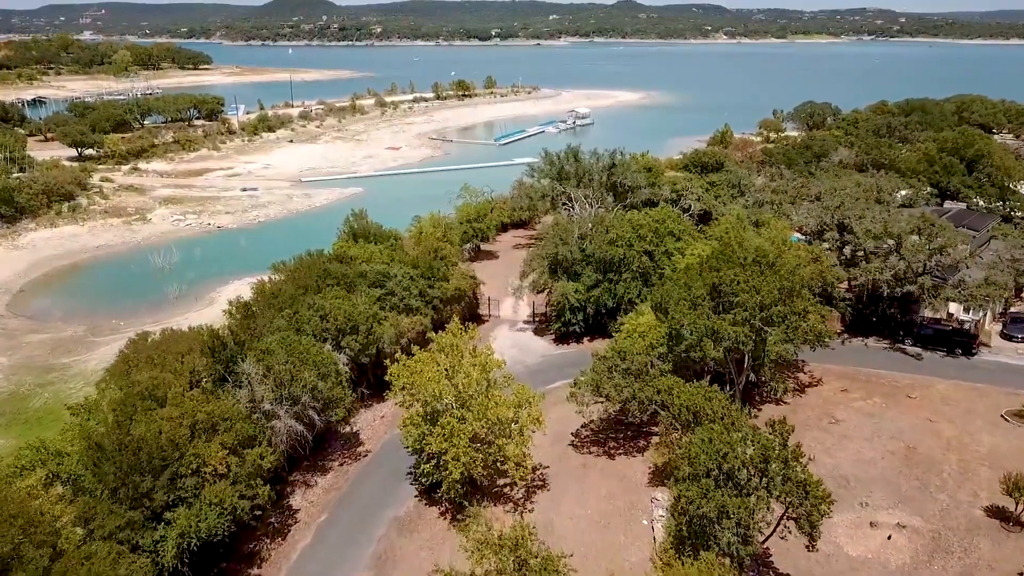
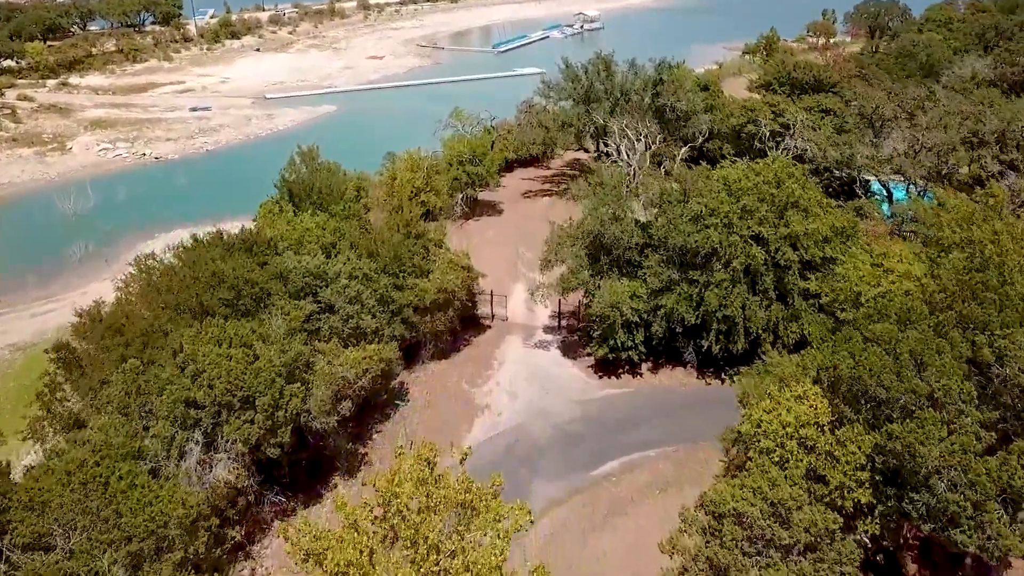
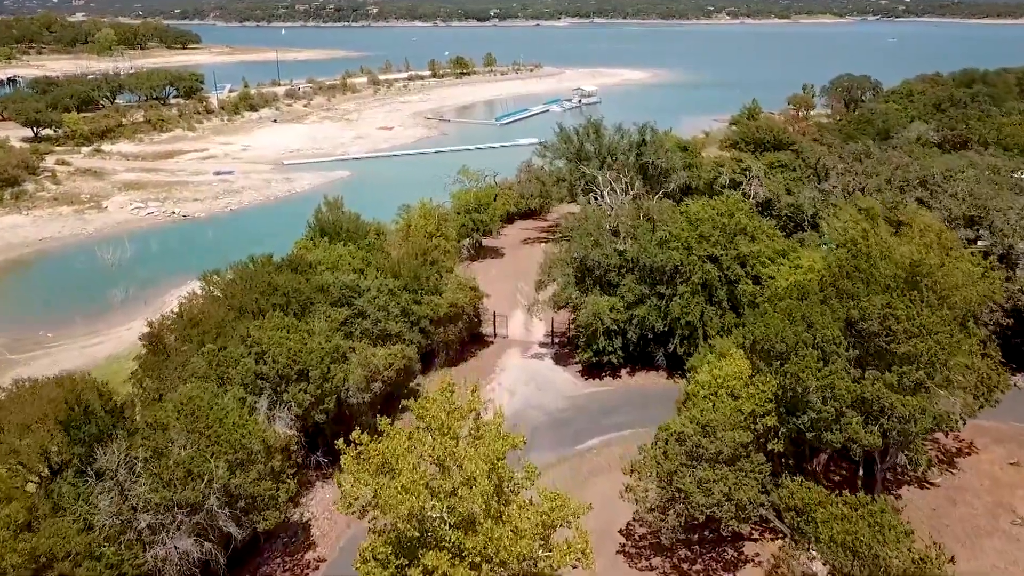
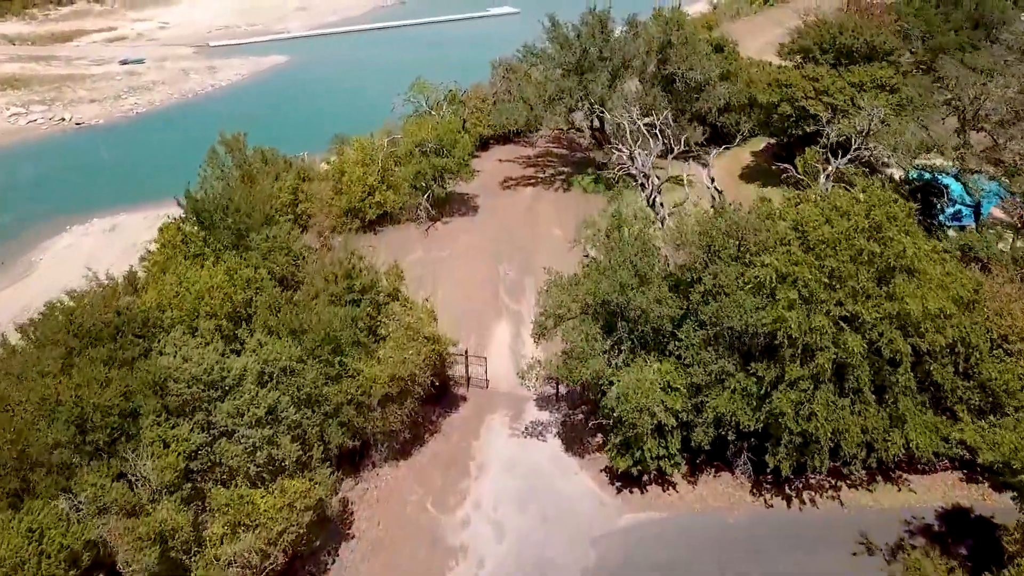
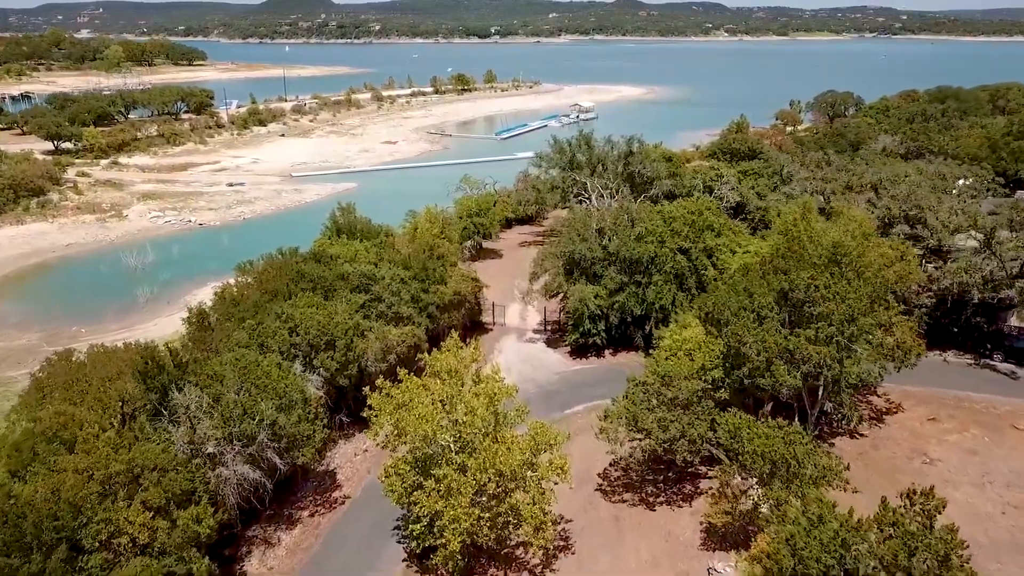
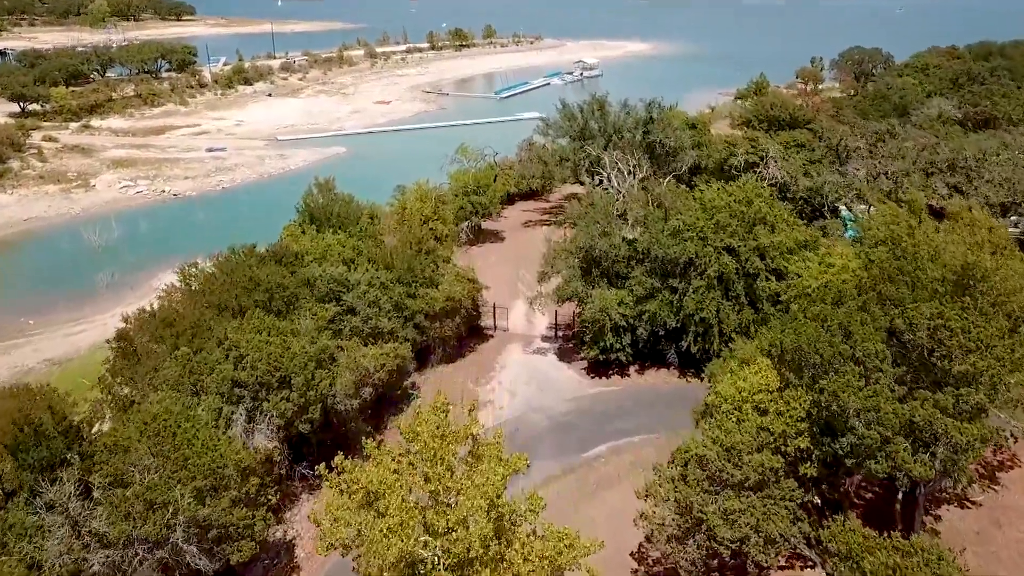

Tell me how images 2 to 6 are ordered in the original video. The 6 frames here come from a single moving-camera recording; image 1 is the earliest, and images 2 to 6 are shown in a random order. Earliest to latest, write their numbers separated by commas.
5, 3, 6, 2, 4
